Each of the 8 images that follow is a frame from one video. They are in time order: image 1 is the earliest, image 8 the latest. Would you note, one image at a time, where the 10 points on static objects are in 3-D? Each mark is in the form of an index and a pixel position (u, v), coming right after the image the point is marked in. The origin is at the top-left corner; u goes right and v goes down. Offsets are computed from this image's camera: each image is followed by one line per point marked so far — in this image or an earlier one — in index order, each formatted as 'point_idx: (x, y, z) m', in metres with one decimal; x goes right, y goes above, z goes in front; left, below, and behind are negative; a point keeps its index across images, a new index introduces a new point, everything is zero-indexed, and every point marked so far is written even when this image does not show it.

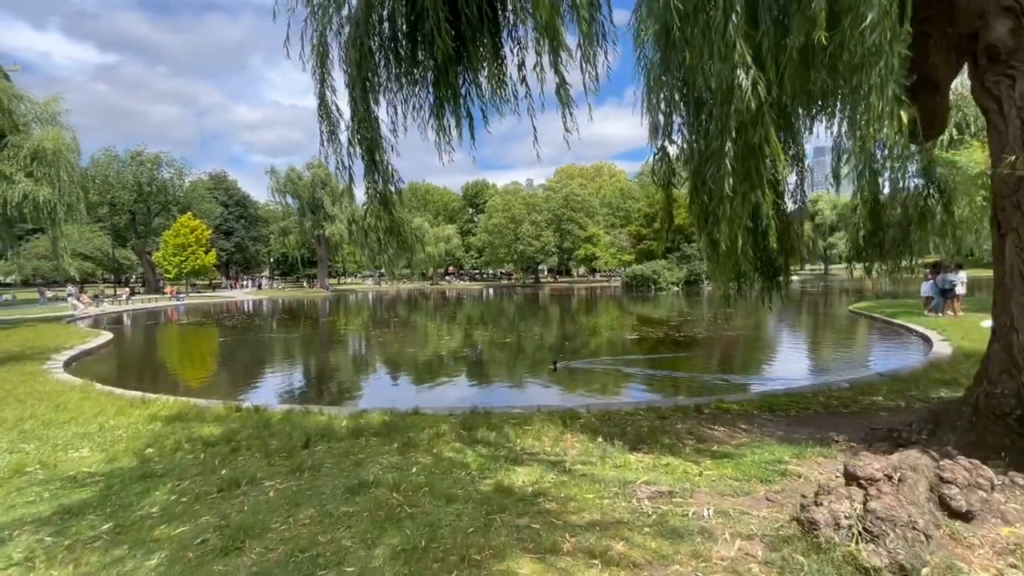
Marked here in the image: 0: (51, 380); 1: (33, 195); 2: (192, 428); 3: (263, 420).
0: (-6.8, -1.3, +7.1) m
1: (-15.7, +3.0, +15.8) m
2: (-3.0, -1.3, +4.6) m
3: (-2.5, -1.3, +4.8) m
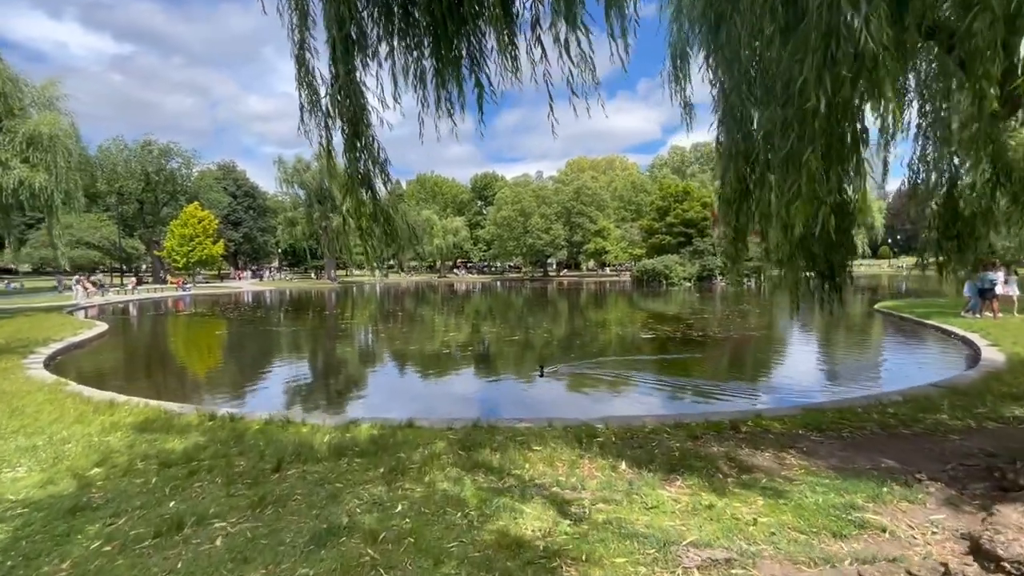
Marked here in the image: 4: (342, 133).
0: (-6.7, -1.2, +6.6) m
1: (-15.4, +3.4, +15.4) m
2: (-3.0, -1.3, +4.1) m
3: (-2.4, -1.3, +4.2) m
4: (-1.2, +1.1, +3.5) m
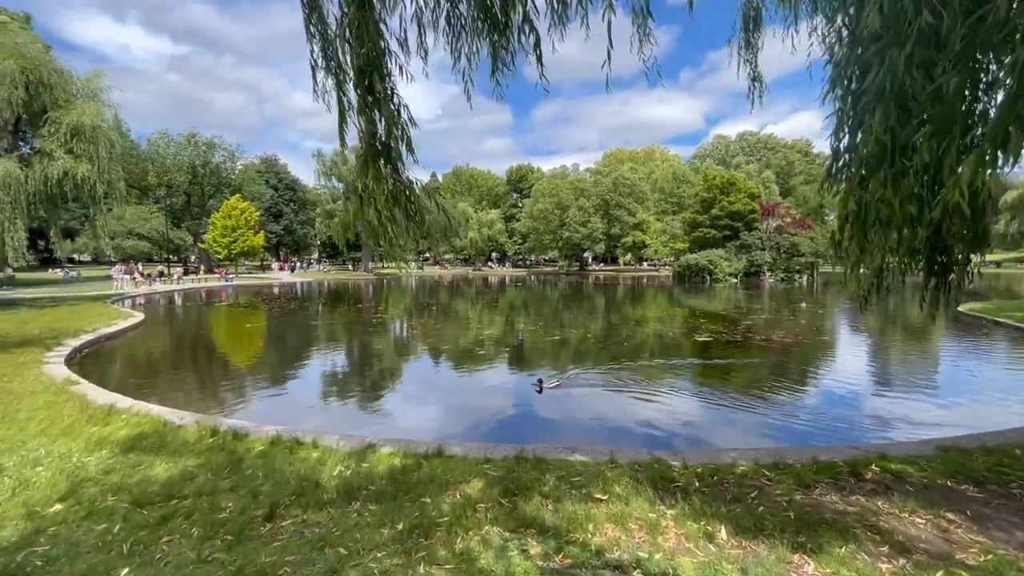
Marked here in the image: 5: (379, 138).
0: (-6.1, -1.1, +6.2) m
1: (-14.2, +3.7, +15.5) m
2: (-2.6, -1.2, +3.4) m
3: (-2.1, -1.2, +3.6) m
4: (-0.8, +1.1, +2.7) m
5: (-0.7, +0.9, +2.8) m
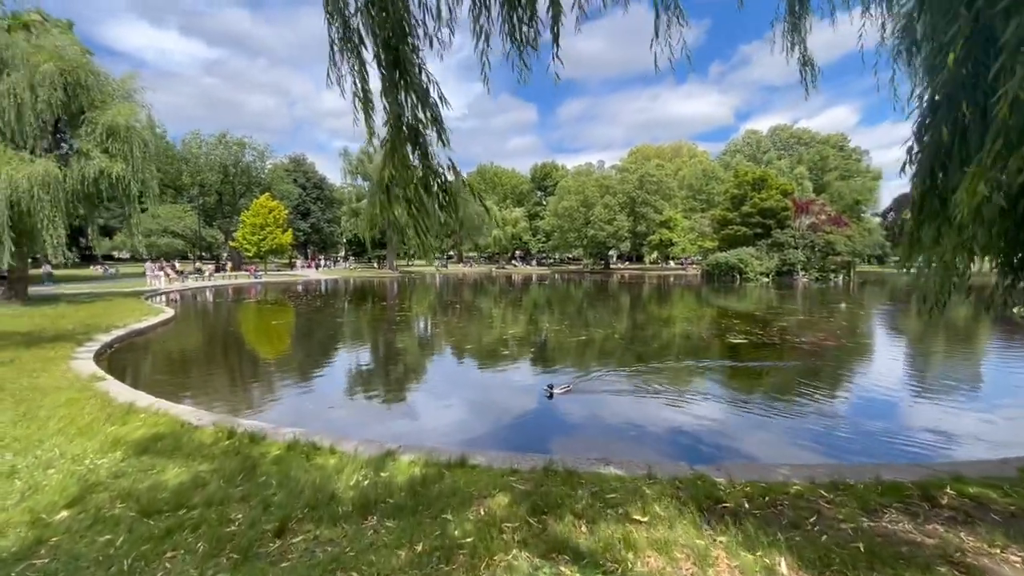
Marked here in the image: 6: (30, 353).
0: (-5.8, -1.1, +6.2) m
1: (-13.3, +3.9, +15.9) m
2: (-2.4, -1.2, +3.3) m
3: (-1.9, -1.2, +3.4) m
4: (-0.7, +1.1, +2.5) m
5: (-0.6, +0.9, +2.6) m
6: (-7.3, -1.0, +7.3) m
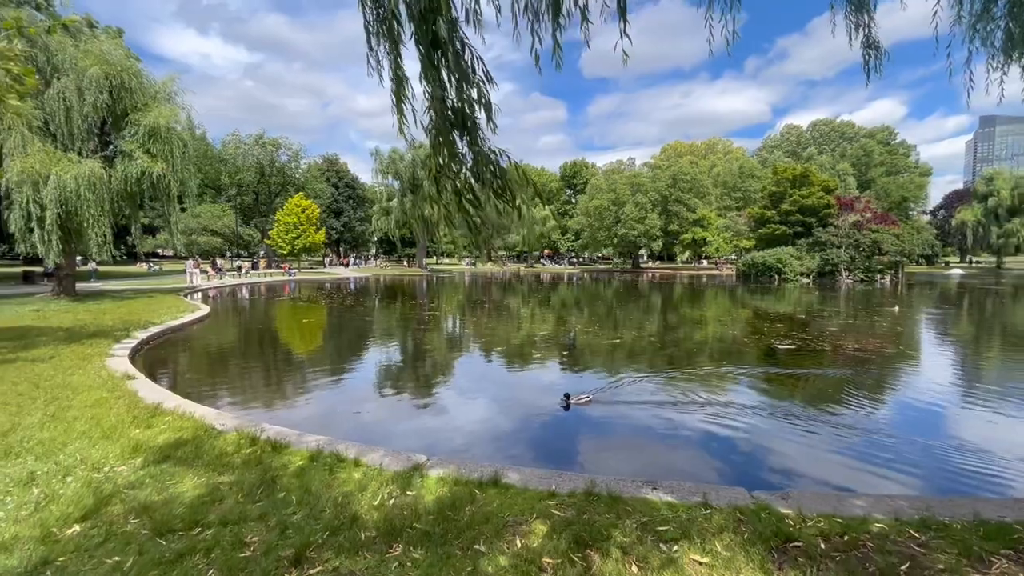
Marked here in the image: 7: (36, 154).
0: (-5.4, -1.0, +6.3) m
1: (-12.3, +4.0, +16.3) m
2: (-2.2, -1.2, +3.1) m
3: (-1.6, -1.2, +3.2) m
4: (-0.5, +1.1, +2.2) m
5: (-0.4, +0.9, +2.3) m
6: (-6.8, -0.9, +7.4) m
7: (-14.3, +4.0, +14.5) m
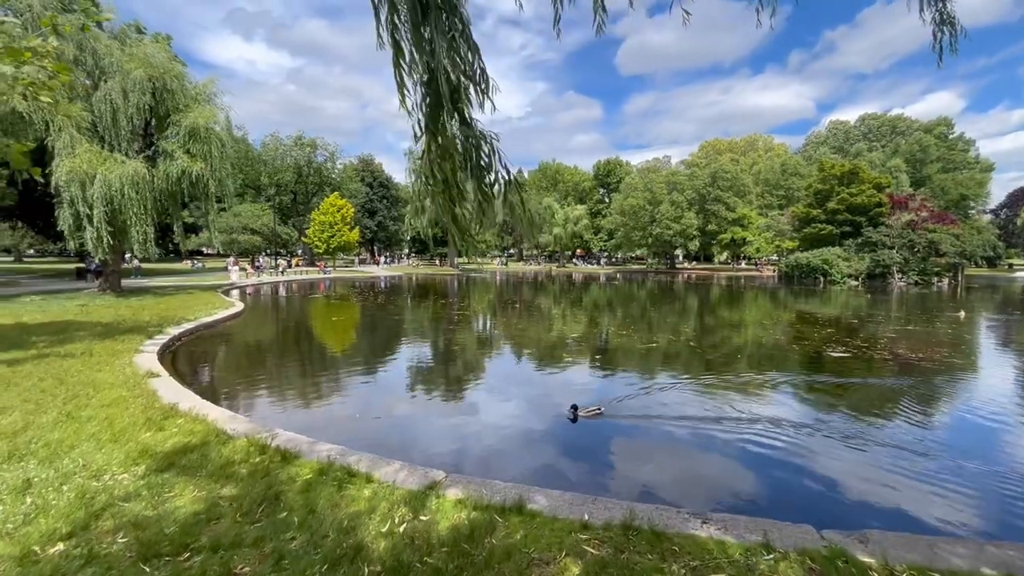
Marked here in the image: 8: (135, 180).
0: (-5.0, -1.0, +6.2) m
1: (-11.2, +4.1, +16.7) m
2: (-2.0, -1.2, +2.9) m
3: (-1.5, -1.2, +2.9) m
4: (-0.4, +1.1, +1.9) m
5: (-0.2, +0.9, +2.0) m
6: (-6.4, -0.9, +7.5) m
7: (-13.3, +4.2, +15.0) m
8: (-12.2, +3.5, +15.5) m
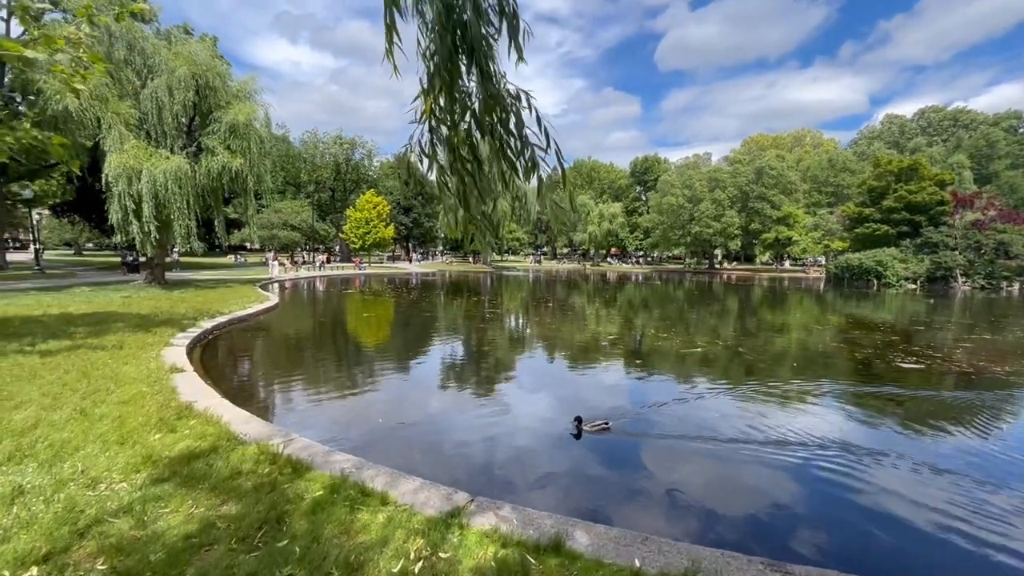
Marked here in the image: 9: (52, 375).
0: (-4.6, -0.9, +6.1) m
1: (-10.0, +4.3, +17.0) m
2: (-1.9, -1.2, +2.6) m
3: (-1.3, -1.2, +2.6) m
4: (-0.2, +1.1, +1.4) m
5: (-0.1, +0.9, +1.5) m
6: (-5.8, -0.8, +7.5) m
7: (-12.2, +4.4, +15.4) m
8: (-11.0, +3.7, +15.9) m
9: (-4.9, -0.9, +5.1) m
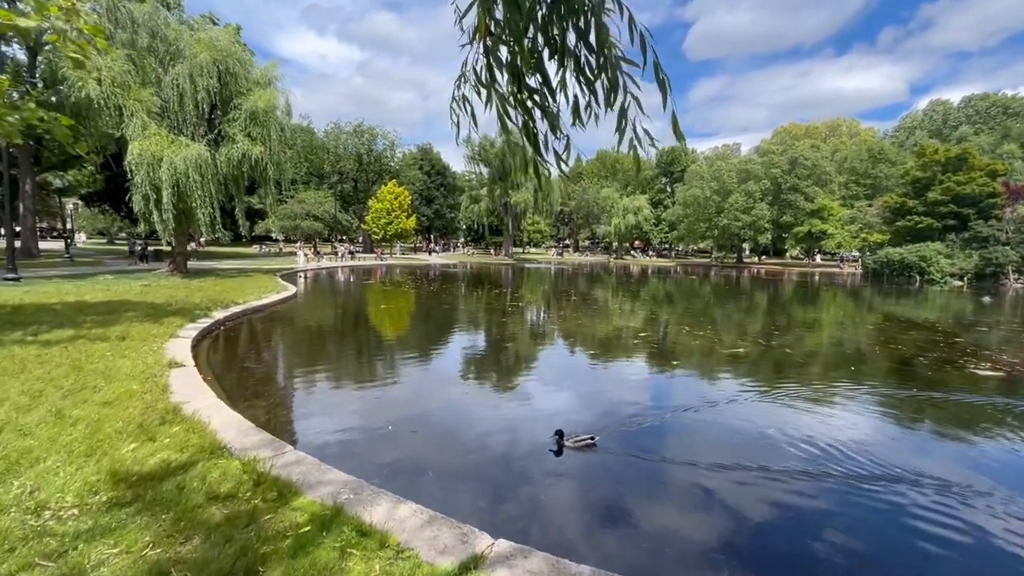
0: (-4.3, -0.7, +5.8) m
1: (-9.2, +4.7, +16.8) m
2: (-1.7, -1.1, +2.1) m
3: (-1.1, -1.1, +2.1) m
4: (-0.1, +1.1, +0.8) m
5: (0.0, +0.9, +0.9) m
6: (-5.5, -0.6, +7.1) m
7: (-11.4, +4.8, +15.3) m
8: (-10.2, +4.0, +15.7) m
9: (-4.6, -0.8, +4.7) m
